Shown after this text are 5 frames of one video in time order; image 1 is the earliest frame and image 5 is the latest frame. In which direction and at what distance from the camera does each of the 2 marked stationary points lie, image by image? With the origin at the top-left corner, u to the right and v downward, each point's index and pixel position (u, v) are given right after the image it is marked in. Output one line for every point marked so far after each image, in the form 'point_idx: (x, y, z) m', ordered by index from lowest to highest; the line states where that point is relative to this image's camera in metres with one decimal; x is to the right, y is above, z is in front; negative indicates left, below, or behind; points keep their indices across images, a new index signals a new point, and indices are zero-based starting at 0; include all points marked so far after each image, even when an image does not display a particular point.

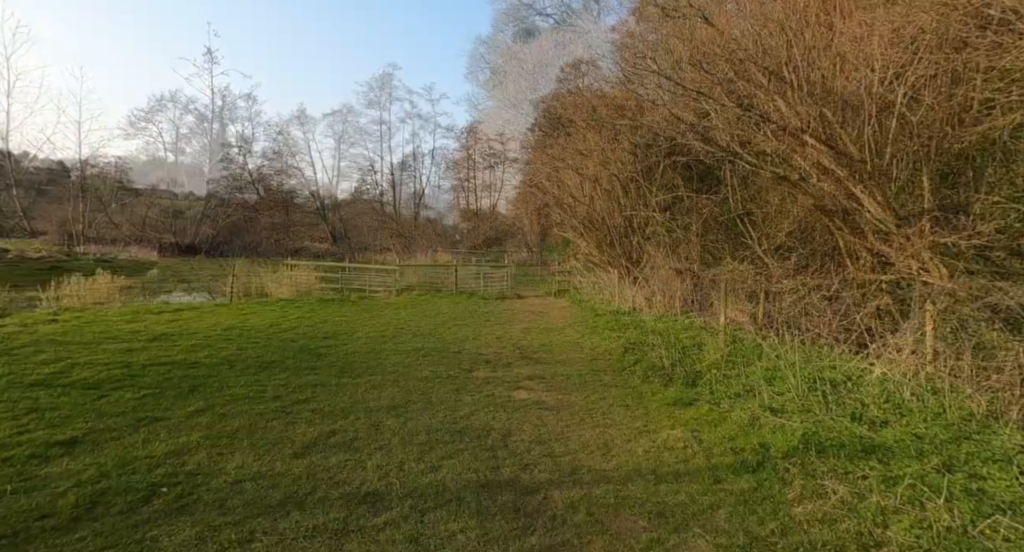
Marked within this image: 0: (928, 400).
0: (+3.6, -1.1, +5.4) m
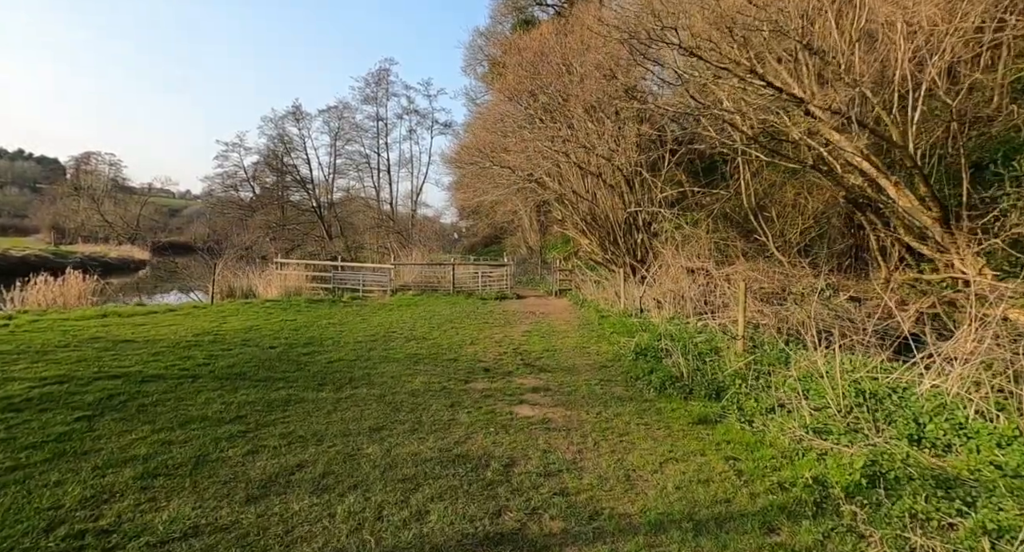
0: (+3.7, -1.1, +4.6) m
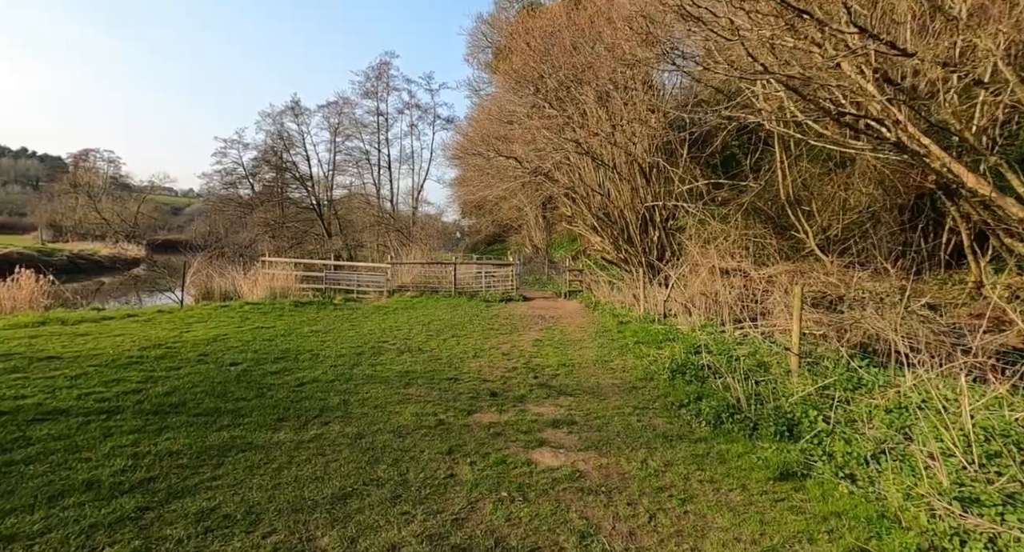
0: (+3.8, -1.1, +3.2) m
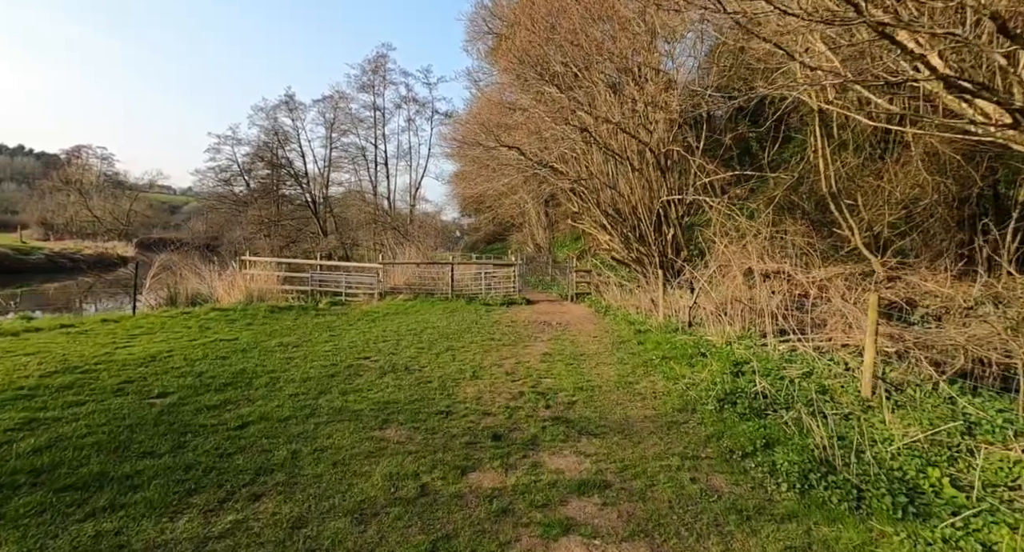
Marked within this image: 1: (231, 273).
0: (+3.8, -1.2, +1.8) m
1: (-6.7, +0.1, +14.6) m
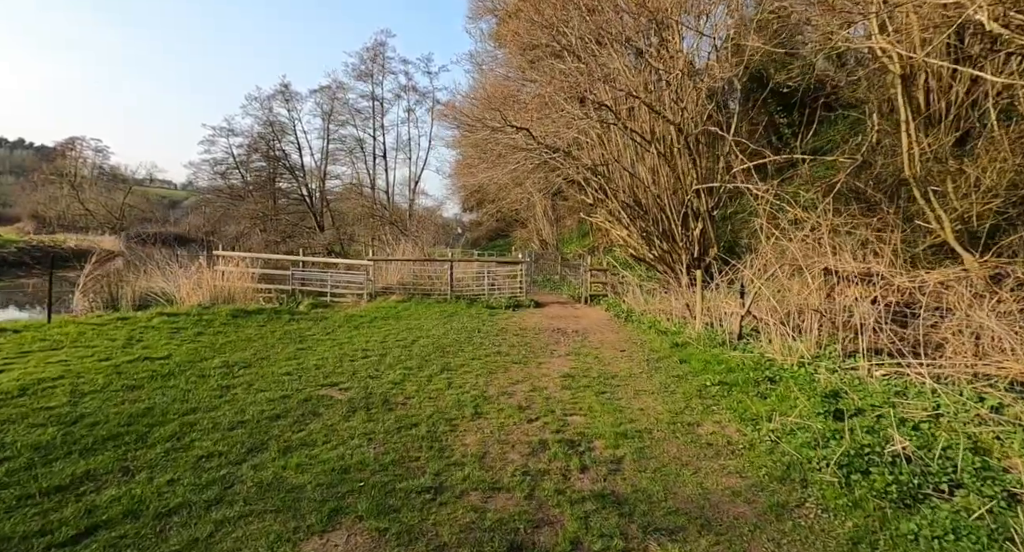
0: (+4.0, -1.2, -0.1) m
1: (-6.6, +0.1, +12.7) m
